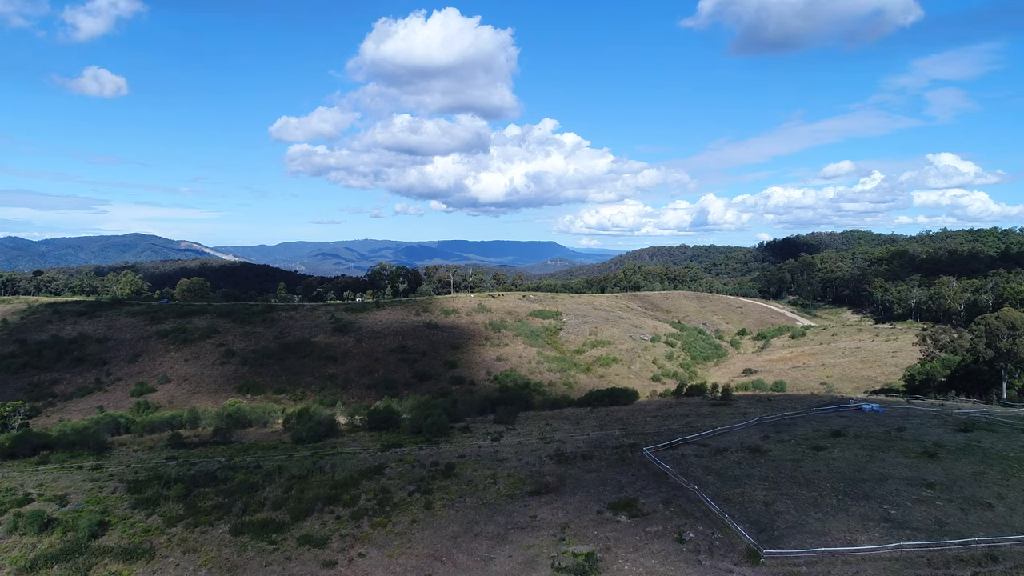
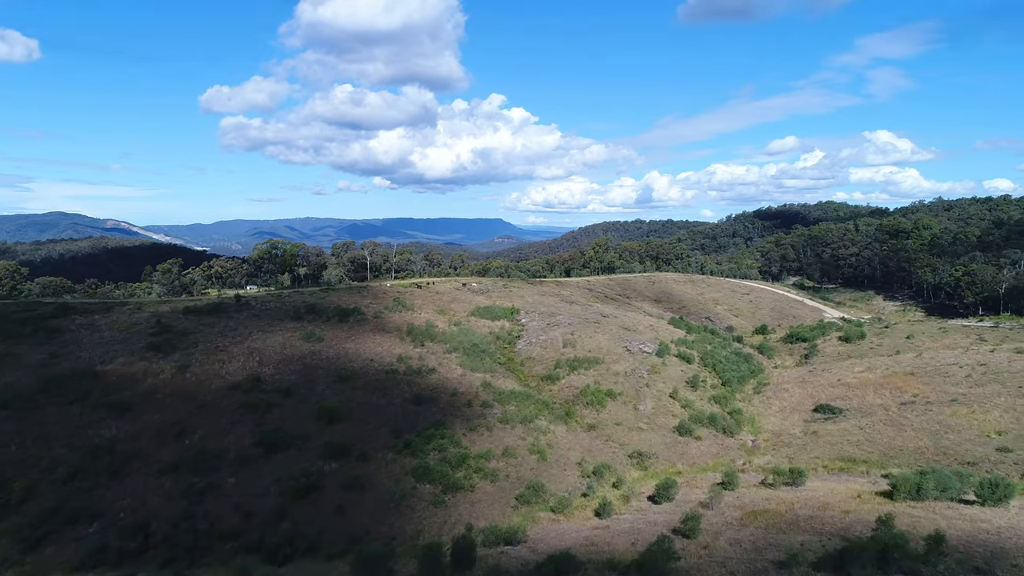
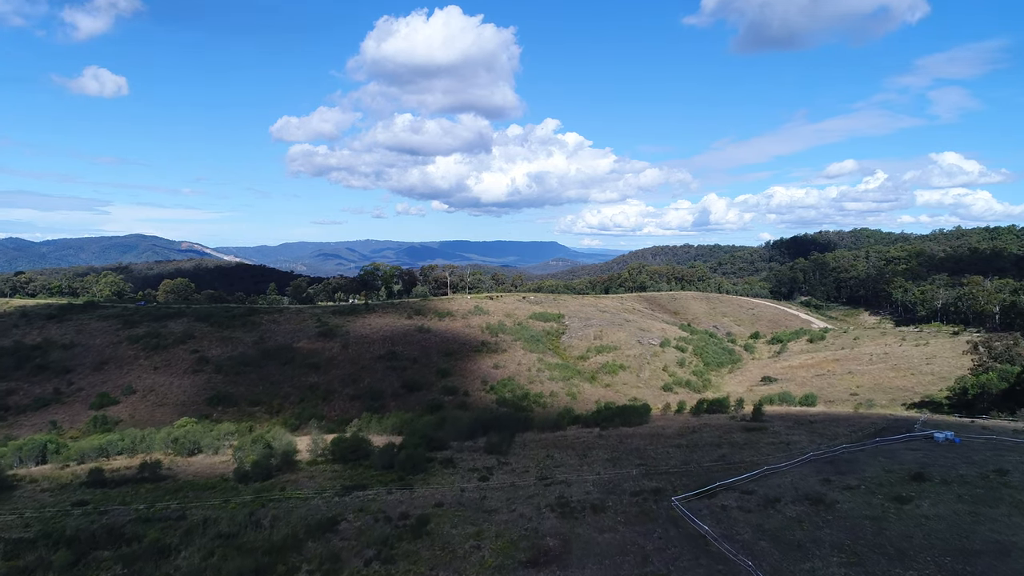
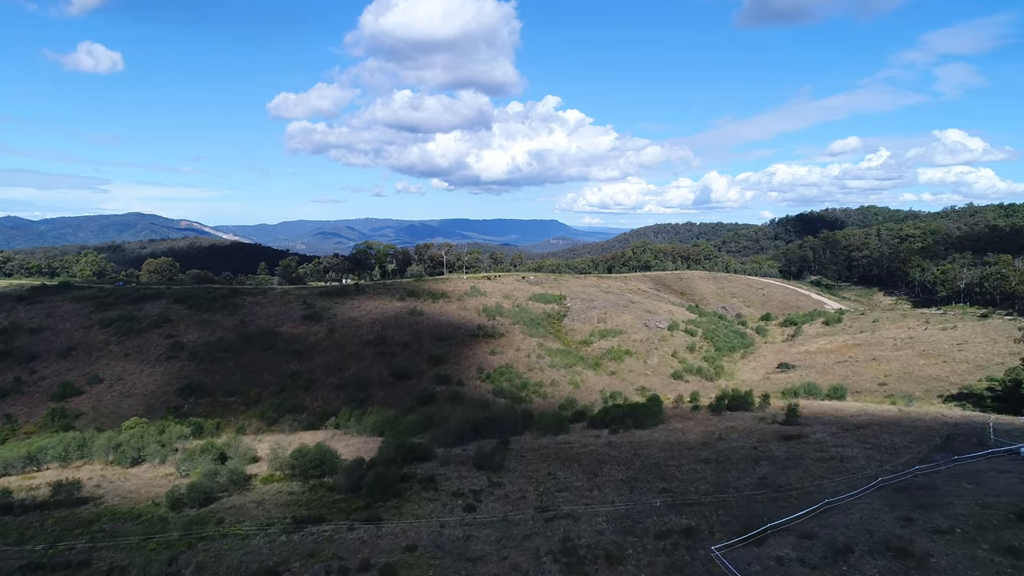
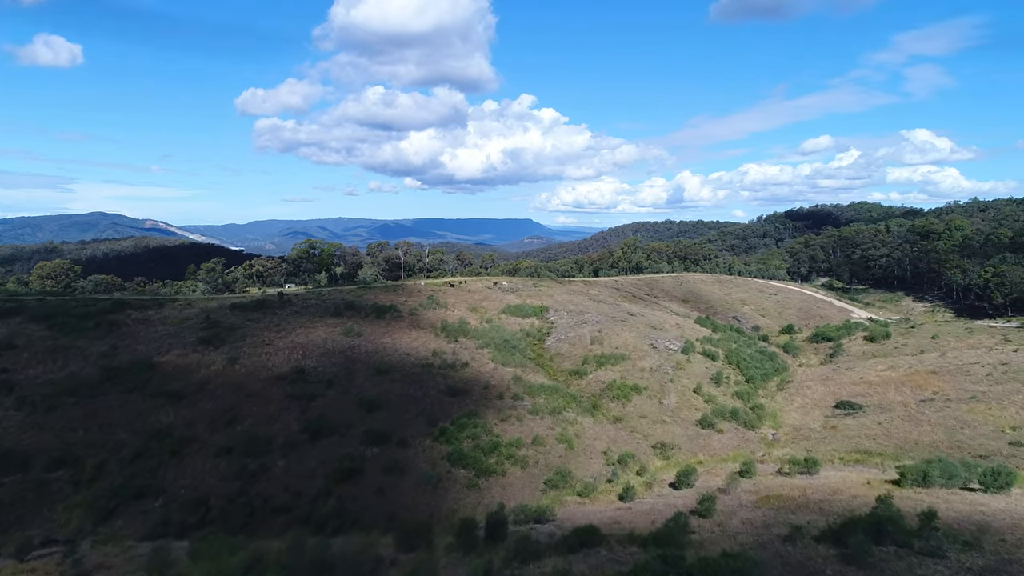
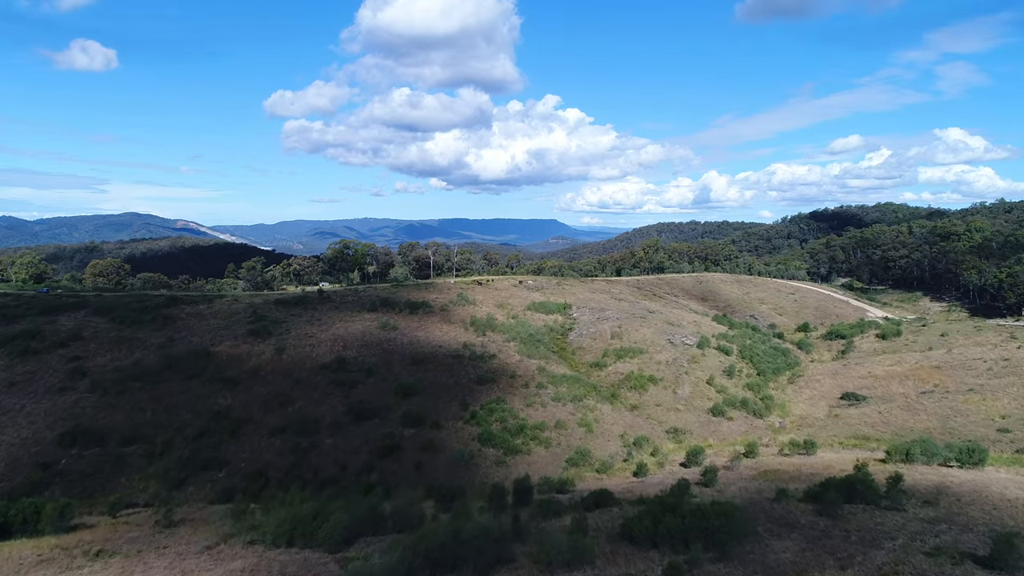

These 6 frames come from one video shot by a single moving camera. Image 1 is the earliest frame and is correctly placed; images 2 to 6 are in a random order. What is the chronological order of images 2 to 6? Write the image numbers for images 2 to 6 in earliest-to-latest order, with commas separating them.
3, 4, 6, 5, 2
